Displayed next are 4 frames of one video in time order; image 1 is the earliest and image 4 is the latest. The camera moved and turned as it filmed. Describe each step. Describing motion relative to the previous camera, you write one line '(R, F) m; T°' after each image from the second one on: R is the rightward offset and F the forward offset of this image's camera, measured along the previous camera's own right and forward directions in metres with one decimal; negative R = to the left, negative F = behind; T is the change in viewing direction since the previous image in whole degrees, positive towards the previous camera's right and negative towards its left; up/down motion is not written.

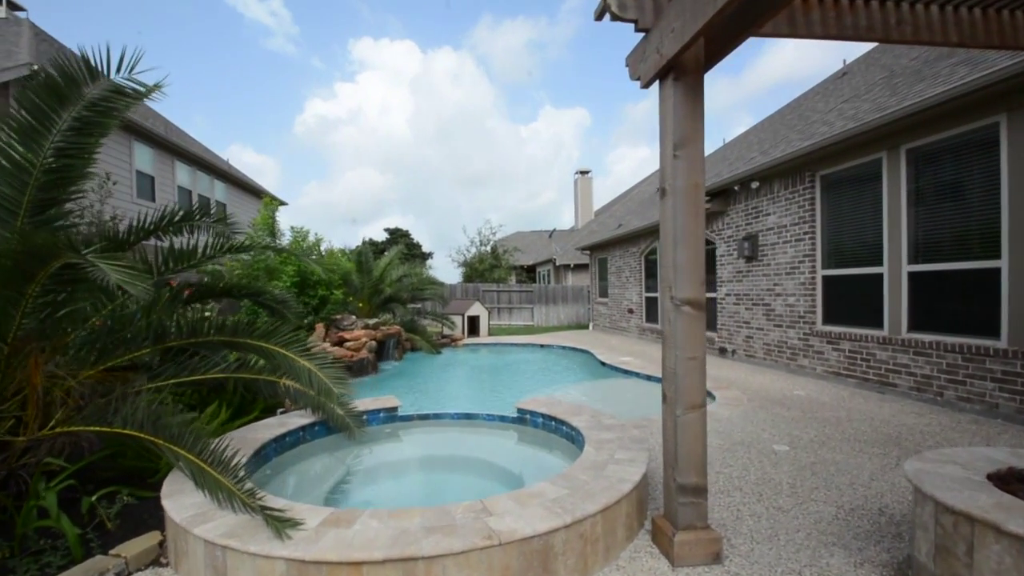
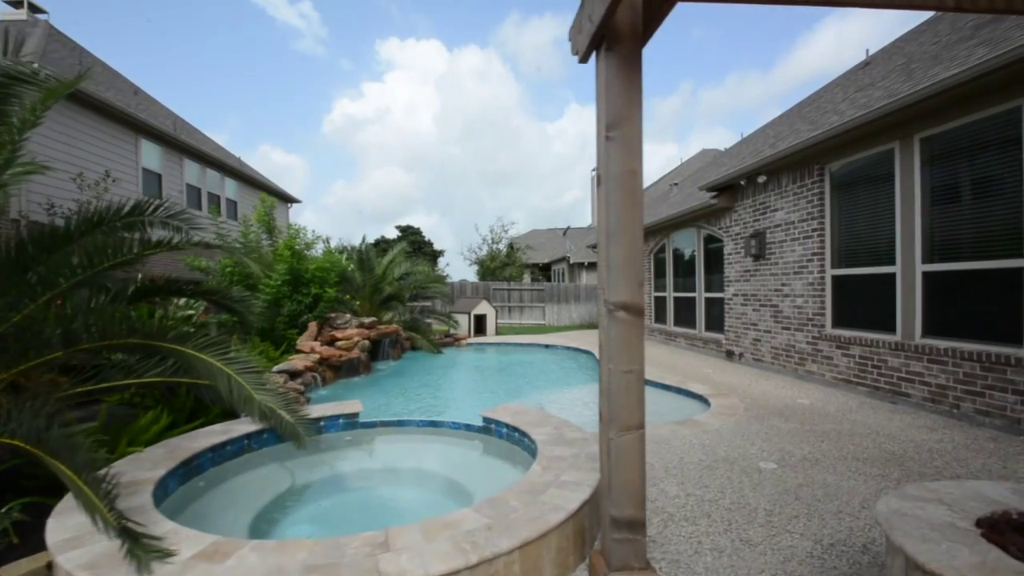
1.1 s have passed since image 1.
(+0.5, +0.3) m; -2°
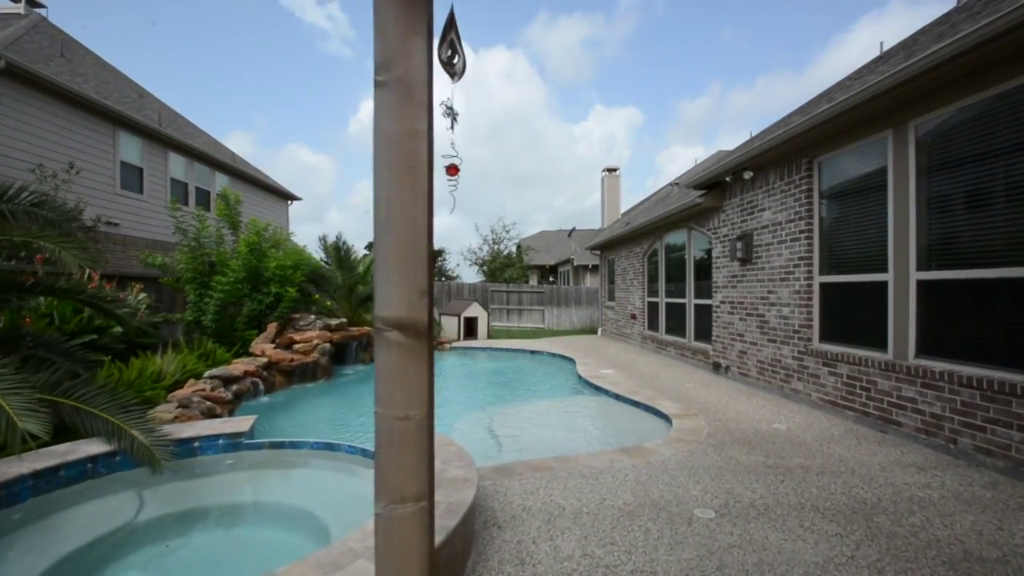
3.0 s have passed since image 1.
(+0.9, +0.6) m; -2°
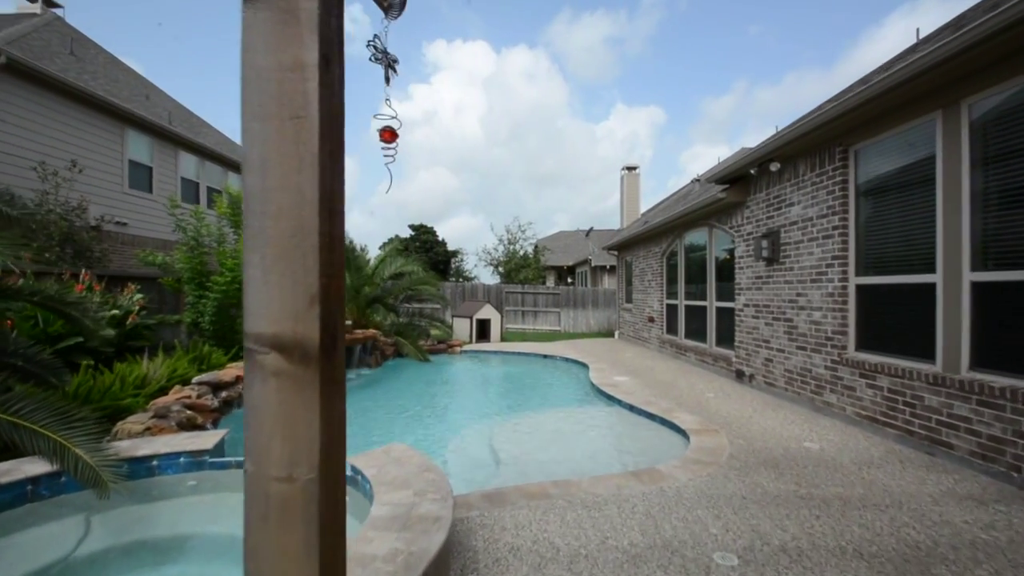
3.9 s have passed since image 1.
(+0.2, +0.4) m; -2°
